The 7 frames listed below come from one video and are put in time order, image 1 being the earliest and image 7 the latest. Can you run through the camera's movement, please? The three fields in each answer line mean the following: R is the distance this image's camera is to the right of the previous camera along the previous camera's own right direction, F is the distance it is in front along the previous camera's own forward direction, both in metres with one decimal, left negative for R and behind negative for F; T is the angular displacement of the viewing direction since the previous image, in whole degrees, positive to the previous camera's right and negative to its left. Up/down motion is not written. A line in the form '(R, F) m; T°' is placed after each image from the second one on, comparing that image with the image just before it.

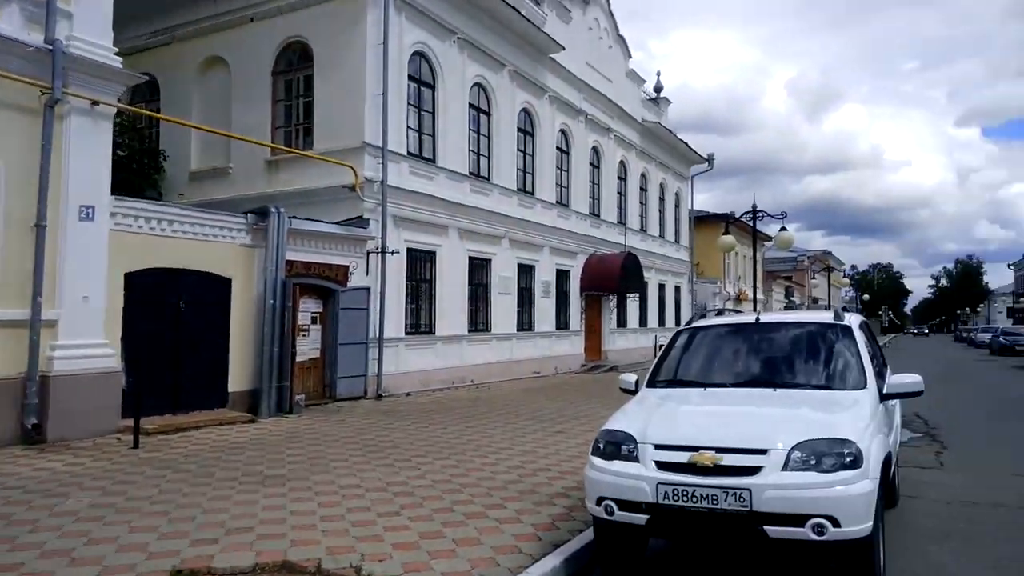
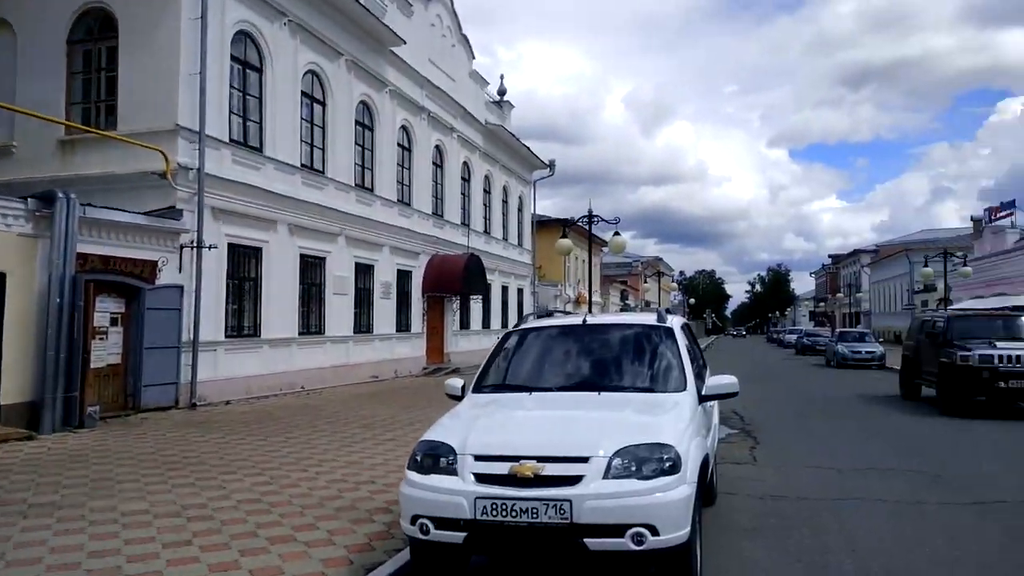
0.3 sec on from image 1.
(+0.2, +0.4) m; +12°
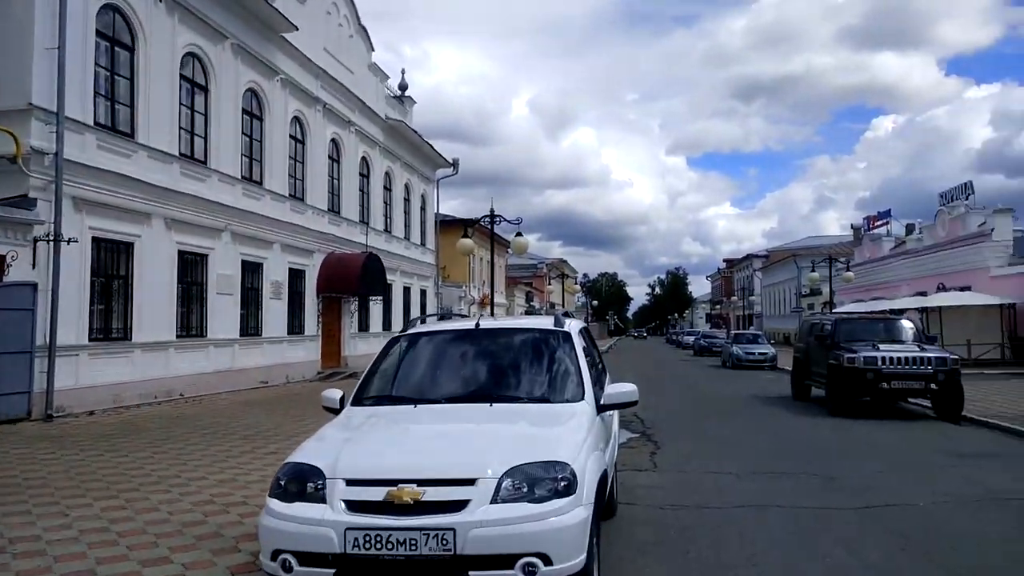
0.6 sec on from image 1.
(+0.2, +0.5) m; +7°
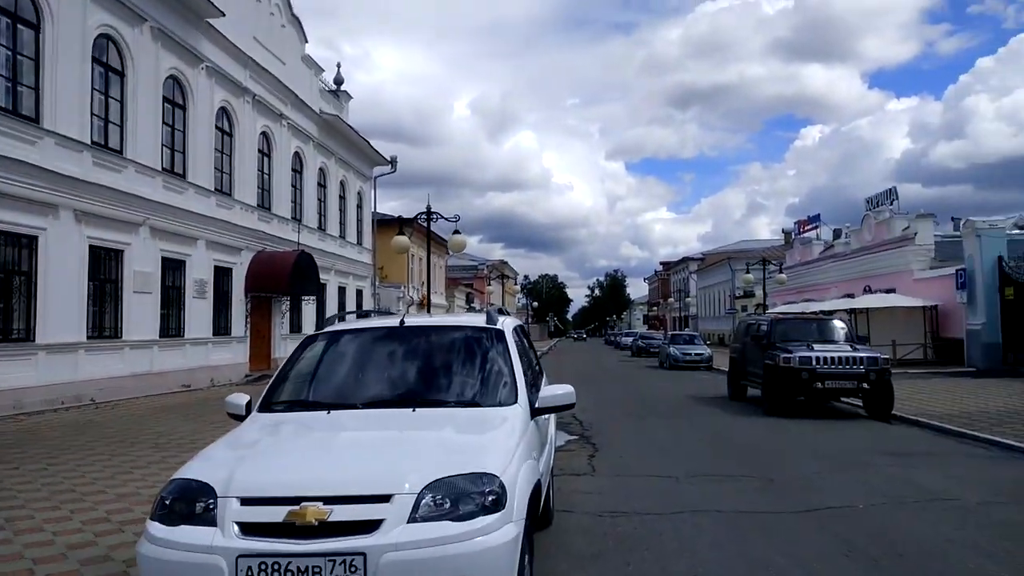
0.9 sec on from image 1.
(+0.1, +0.4) m; +5°
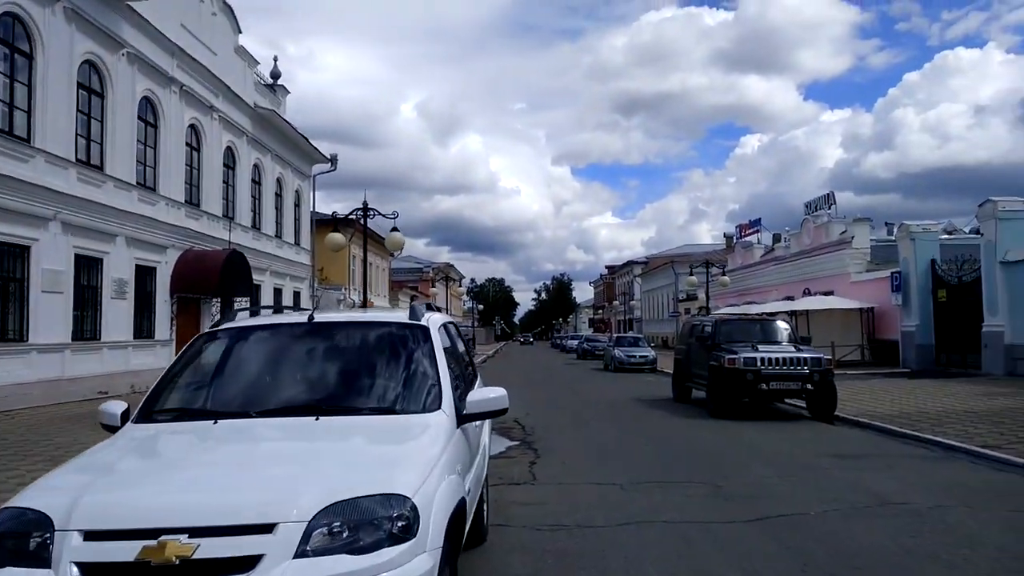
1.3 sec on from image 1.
(+0.1, +0.6) m; +4°
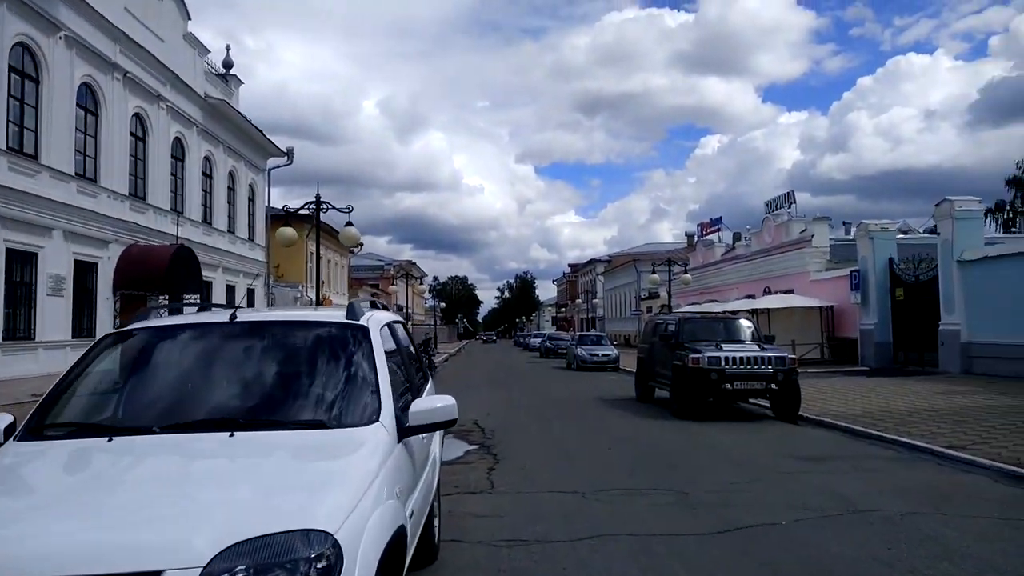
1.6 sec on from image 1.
(+0.1, +0.5) m; +3°
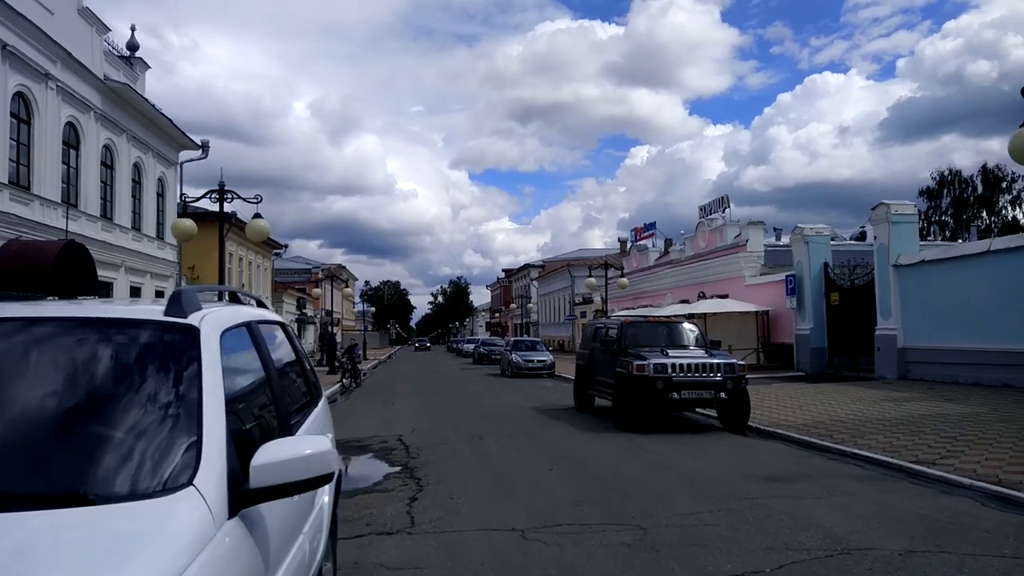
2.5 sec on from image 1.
(+0.1, +1.3) m; +5°
